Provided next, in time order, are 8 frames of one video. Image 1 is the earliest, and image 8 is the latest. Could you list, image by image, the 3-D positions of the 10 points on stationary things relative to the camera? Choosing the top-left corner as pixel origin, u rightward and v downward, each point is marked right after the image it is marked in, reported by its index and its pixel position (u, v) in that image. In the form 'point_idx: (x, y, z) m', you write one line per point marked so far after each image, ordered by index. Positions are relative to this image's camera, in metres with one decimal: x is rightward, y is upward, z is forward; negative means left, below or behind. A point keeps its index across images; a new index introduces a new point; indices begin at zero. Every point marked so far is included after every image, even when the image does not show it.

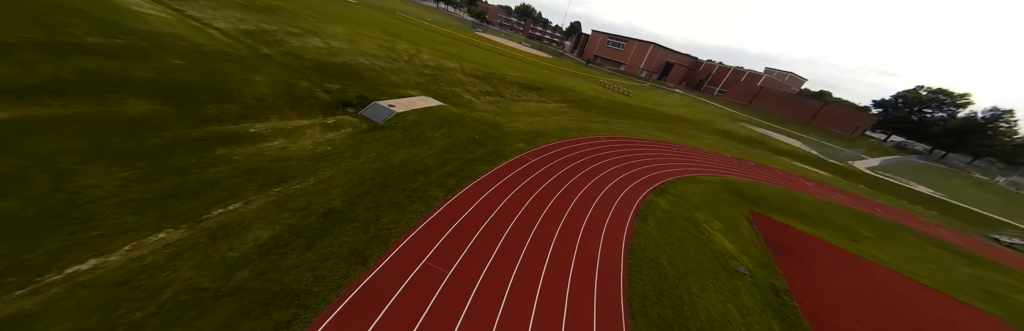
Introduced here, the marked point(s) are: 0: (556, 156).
0: (+1.8, +0.3, +10.1) m
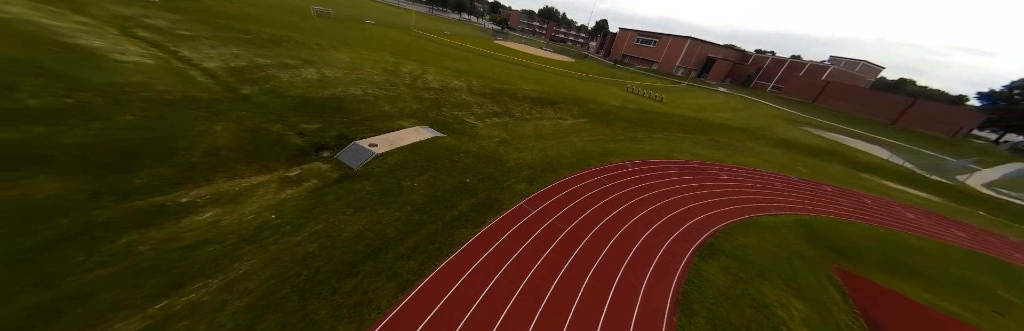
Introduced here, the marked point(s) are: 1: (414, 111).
0: (+1.8, -1.1, +8.2) m
1: (-4.6, +2.6, +11.7) m
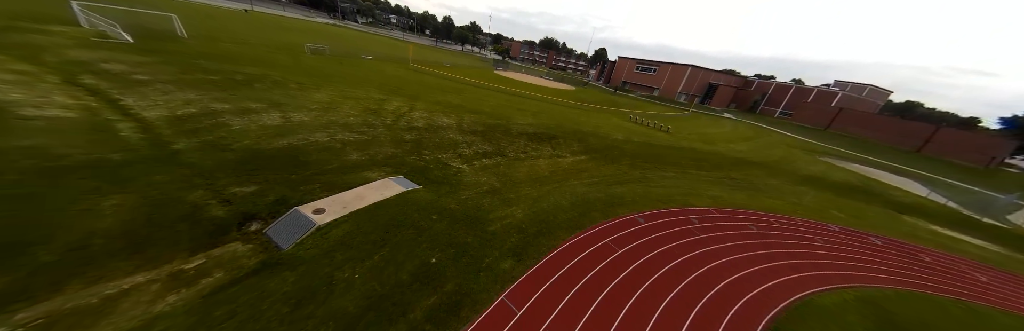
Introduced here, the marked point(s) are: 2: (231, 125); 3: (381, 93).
0: (+1.3, -3.0, +6.3) m
1: (-5.1, +0.4, +10.3) m
2: (-10.3, +1.5, +9.1) m
3: (-9.0, +4.9, +16.8) m
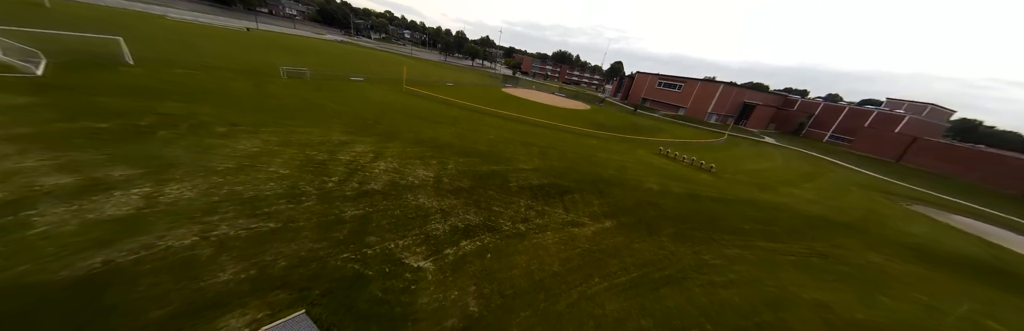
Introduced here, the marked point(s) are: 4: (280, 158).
0: (+0.7, -5.8, +2.0) m
1: (-5.5, -2.5, +6.4) m
2: (-10.7, -1.2, +5.5) m
3: (-9.0, +1.8, +13.2) m
4: (-9.3, +0.4, +9.9) m
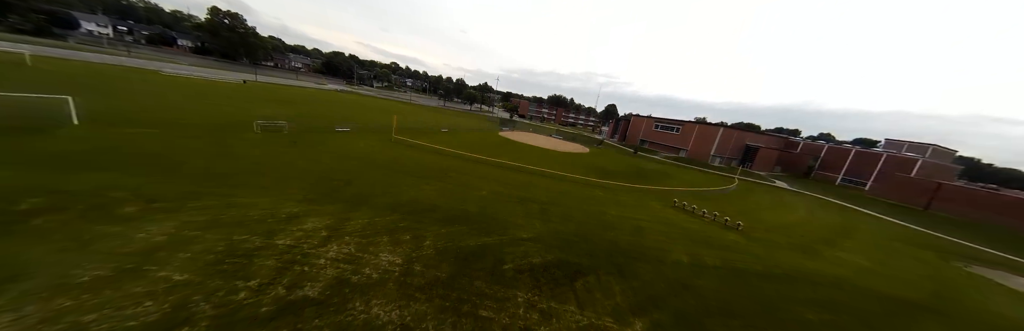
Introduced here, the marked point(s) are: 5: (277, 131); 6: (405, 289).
0: (+0.6, -7.1, -1.5) m
1: (-5.7, -4.6, +3.3) m
2: (-10.9, -3.3, +2.6) m
3: (-9.3, -1.5, +10.8) m
4: (-9.5, -2.4, +7.3) m
5: (-18.9, +2.9, +19.7) m
6: (-3.2, -3.8, +7.7) m
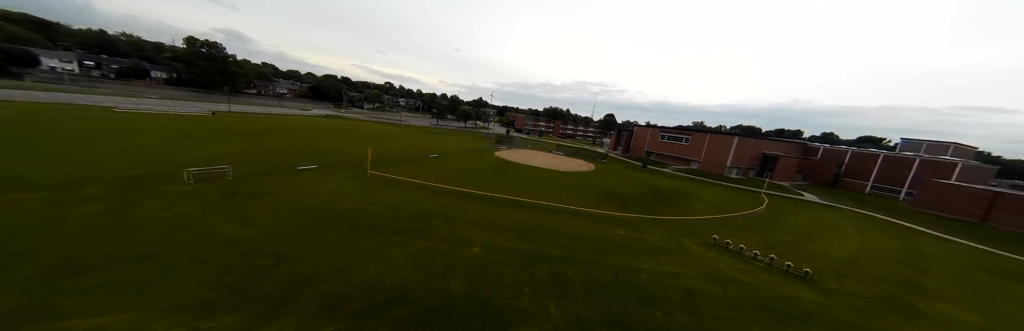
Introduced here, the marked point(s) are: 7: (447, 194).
0: (+1.0, -8.6, -5.7) m
1: (-5.4, -6.7, -0.8) m
2: (-10.7, -5.6, -1.5) m
3: (-9.2, -4.2, +6.8) m
4: (-9.4, -4.9, +3.2) m
5: (-19.1, -0.6, +15.9) m
6: (-3.0, -6.0, +3.7) m
7: (-4.9, -2.3, +18.8) m
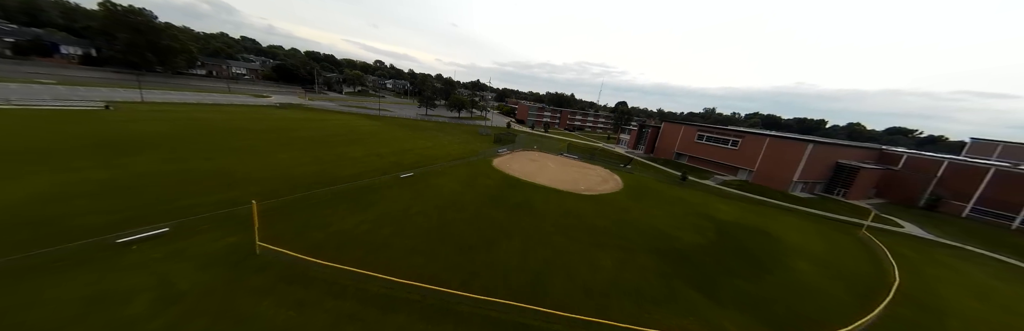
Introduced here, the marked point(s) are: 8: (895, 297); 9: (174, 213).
0: (+1.5, -13.5, -14.2) m
1: (-4.8, -11.2, -9.5) m
2: (-10.1, -10.1, -10.3) m
3: (-8.6, -8.1, -2.2) m
4: (-8.8, -9.0, -5.7) m
5: (-18.6, -3.8, +6.6) m
6: (-2.5, -10.2, -5.1) m
7: (-4.4, -5.4, +9.7) m
8: (+23.0, -7.6, +14.6) m
9: (-17.3, -2.1, +13.0) m
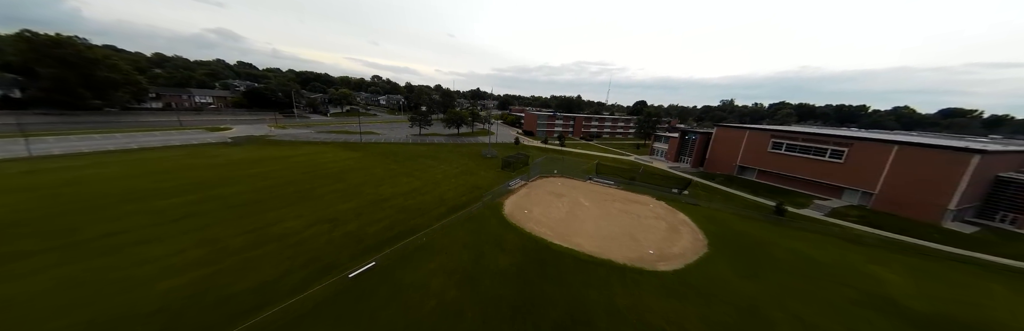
0: (+3.2, -16.7, -24.0) m
1: (-3.2, -14.9, -19.1) m
2: (-8.6, -14.2, -19.7) m
3: (-7.0, -12.2, -11.6) m
4: (-7.2, -13.1, -15.1) m
5: (-17.0, -8.7, -2.5) m
6: (-0.8, -13.8, -14.7) m
7: (-2.7, -9.4, +0.3) m
8: (+24.9, -9.9, +4.5) m
9: (-15.7, -7.0, +3.9) m
